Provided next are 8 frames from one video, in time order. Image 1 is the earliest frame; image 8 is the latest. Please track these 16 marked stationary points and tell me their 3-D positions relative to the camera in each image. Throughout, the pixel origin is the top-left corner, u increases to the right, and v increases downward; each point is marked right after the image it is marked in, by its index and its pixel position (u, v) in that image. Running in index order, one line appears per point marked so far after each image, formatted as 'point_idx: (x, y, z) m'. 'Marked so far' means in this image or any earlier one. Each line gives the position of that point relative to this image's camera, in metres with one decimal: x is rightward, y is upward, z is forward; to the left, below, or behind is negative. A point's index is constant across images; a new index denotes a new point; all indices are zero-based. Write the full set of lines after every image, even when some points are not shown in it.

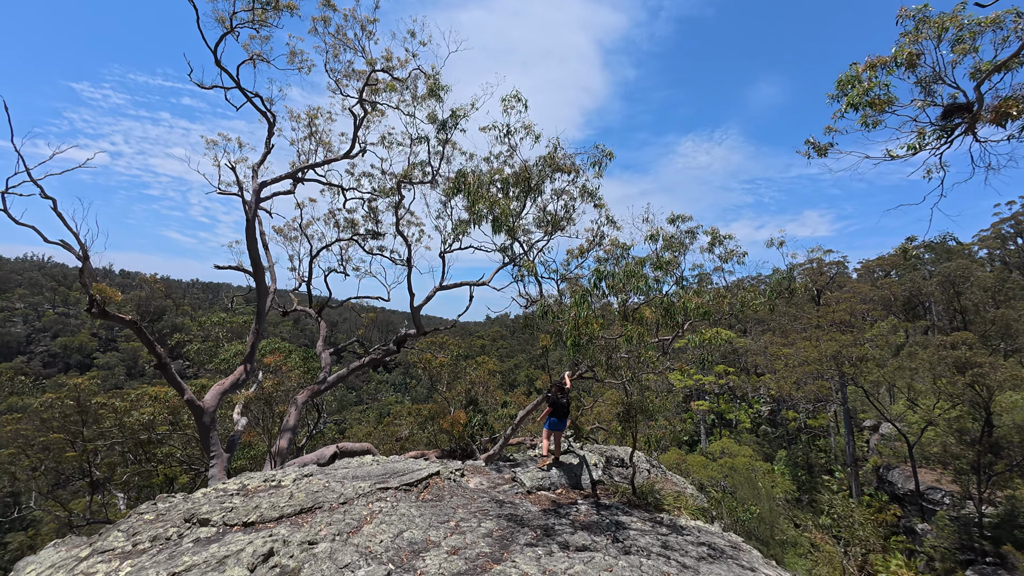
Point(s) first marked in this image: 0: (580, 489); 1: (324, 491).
0: (+1.0, -3.1, +6.5) m
1: (-2.0, -2.2, +4.5) m
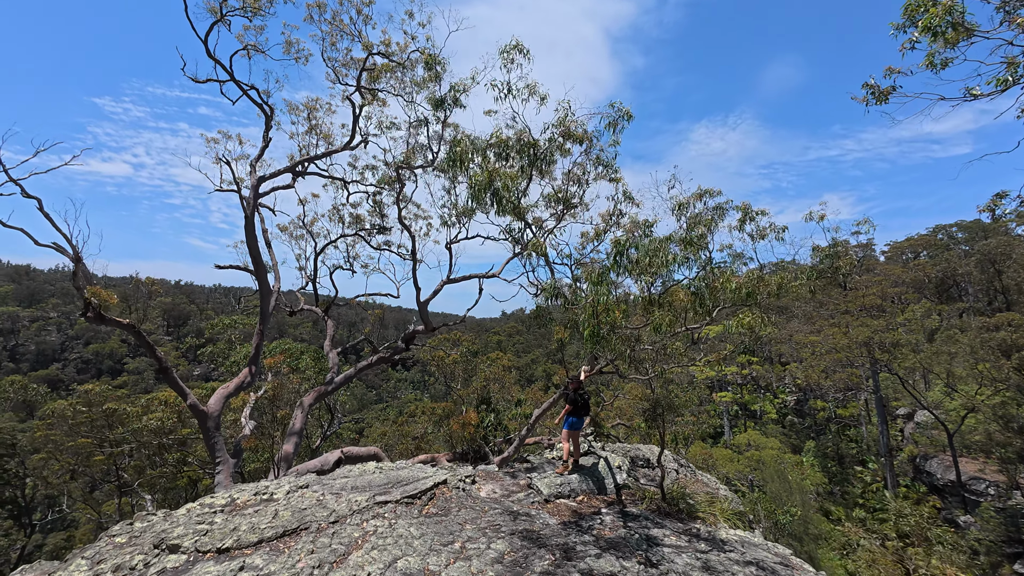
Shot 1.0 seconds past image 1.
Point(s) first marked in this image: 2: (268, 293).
0: (+1.3, -2.9, +5.9) m
1: (-1.9, -2.1, +4.0) m
2: (-5.9, -0.1, +10.2) m
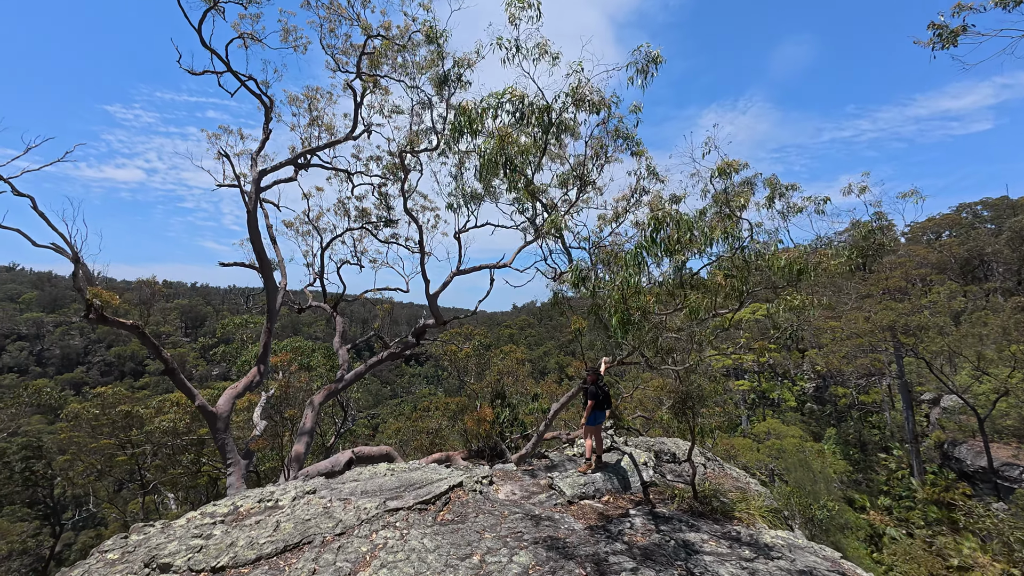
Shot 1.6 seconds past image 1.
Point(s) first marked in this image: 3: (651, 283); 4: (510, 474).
0: (+1.5, -2.7, +5.5) m
1: (-1.7, -2.0, +3.7) m
2: (-5.6, -0.1, +10.0) m
3: (+1.8, +0.1, +5.4) m
4: (0.0, -2.6, +5.8) m
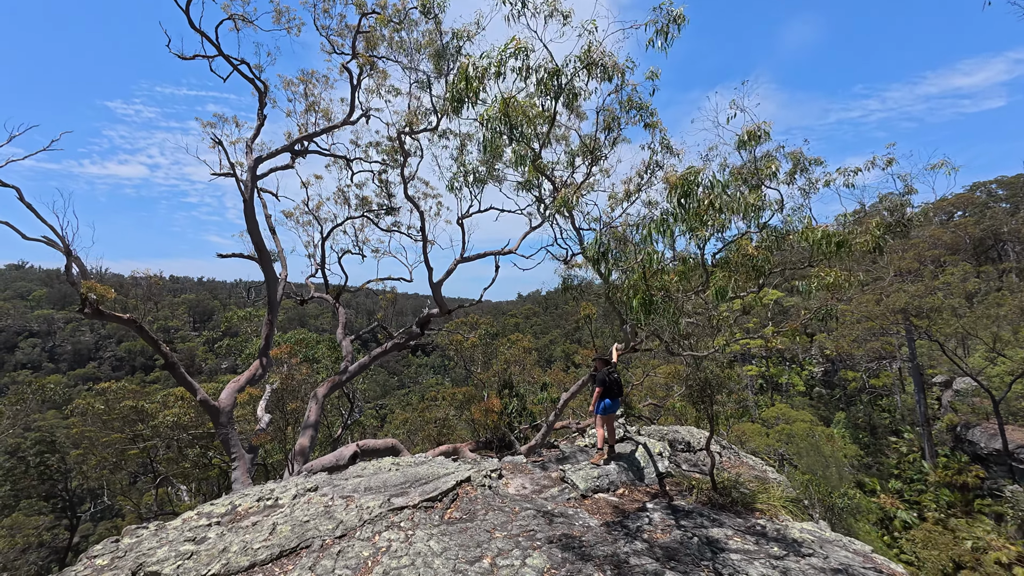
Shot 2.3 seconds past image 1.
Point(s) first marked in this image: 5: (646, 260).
0: (+1.7, -2.5, +5.2) m
1: (-1.6, -1.9, +3.5) m
2: (-5.5, +0.1, +9.7) m
3: (+1.9, +0.3, +5.1) m
4: (+0.1, -2.4, +5.6) m
5: (+1.5, +0.3, +4.8) m
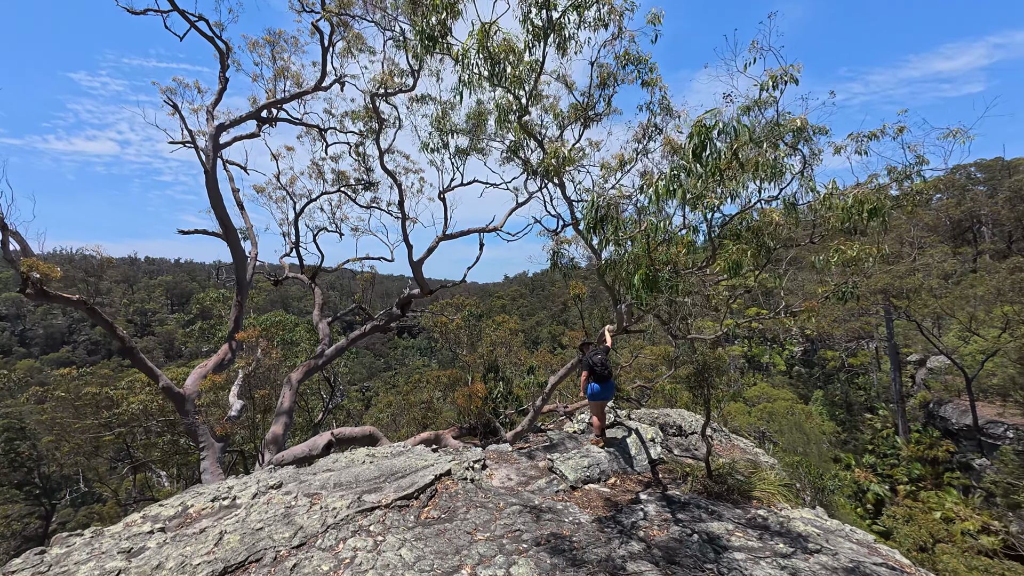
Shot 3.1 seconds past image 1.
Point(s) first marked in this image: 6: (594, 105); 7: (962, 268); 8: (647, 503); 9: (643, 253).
0: (+1.5, -2.2, +5.0) m
1: (-1.7, -1.7, +3.1) m
2: (-5.8, +0.6, +9.1) m
3: (+1.7, +0.5, +4.7) m
4: (-0.1, -2.1, +5.2) m
5: (+1.4, +0.6, +4.4) m
6: (+0.9, +2.0, +4.7) m
7: (+20.4, +0.9, +19.0) m
8: (+1.3, -2.1, +4.2) m
9: (+1.3, +0.3, +4.5) m
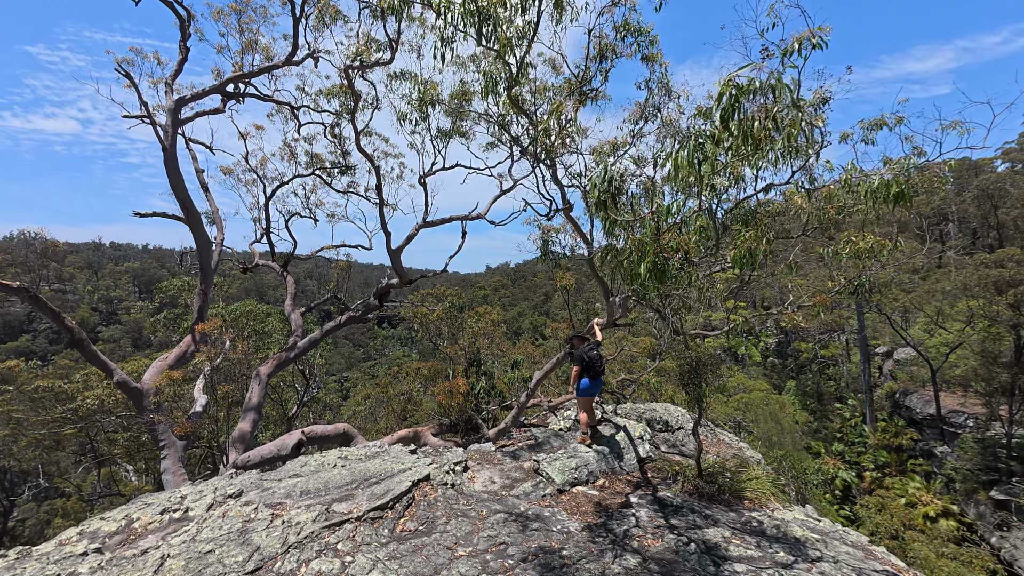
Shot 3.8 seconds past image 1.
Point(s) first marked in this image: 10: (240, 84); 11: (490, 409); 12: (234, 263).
0: (+1.3, -2.1, +4.7) m
1: (-1.8, -1.6, +2.7) m
2: (-6.1, +0.8, +8.5) m
3: (+1.6, +0.6, +4.4) m
4: (-0.3, -2.0, +5.0) m
5: (+1.2, +0.6, +4.1) m
6: (+0.8, +2.1, +4.3) m
7: (+19.6, +1.1, +19.6) m
8: (+1.2, -2.0, +4.0) m
9: (+1.1, +0.4, +4.3) m
10: (-5.7, +4.3, +8.9) m
11: (-0.4, -2.3, +8.0) m
12: (-7.3, +0.6, +11.0) m
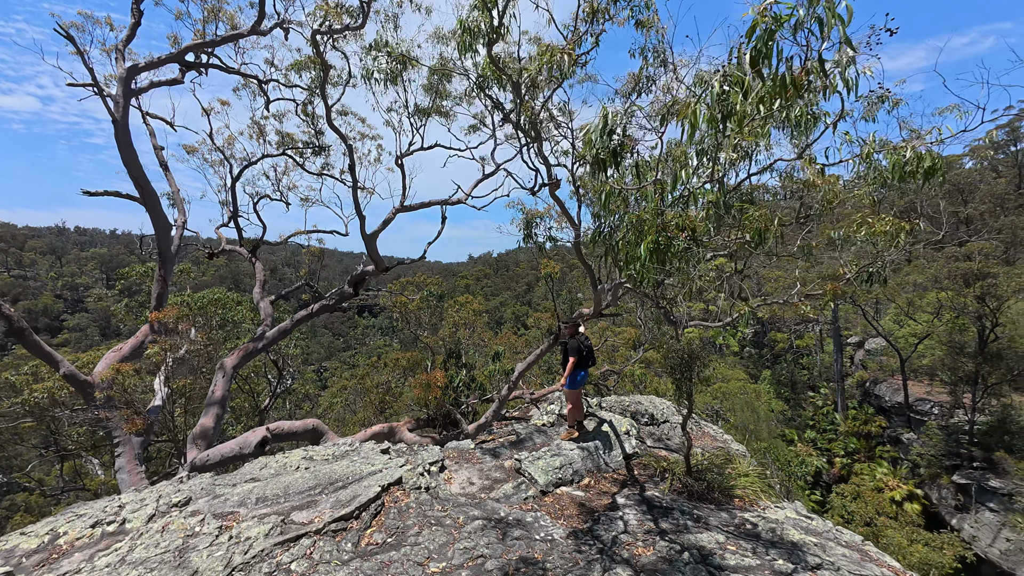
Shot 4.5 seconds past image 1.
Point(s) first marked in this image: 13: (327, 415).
0: (+1.1, -2.0, +4.5) m
1: (-1.9, -1.5, +2.4) m
2: (-6.4, +1.1, +7.9) m
3: (+1.4, +0.7, +4.1) m
4: (-0.5, -1.8, +4.7) m
5: (+1.1, +0.7, +3.8) m
6: (+0.6, +2.2, +4.0) m
7: (+18.8, +1.5, +20.0) m
8: (+1.0, -1.9, +3.7) m
9: (+1.0, +0.5, +4.0) m
10: (-6.0, +4.5, +8.2) m
11: (-0.8, -2.0, +7.7) m
12: (-7.7, +1.0, +10.4) m
13: (-6.4, -4.4, +14.6) m
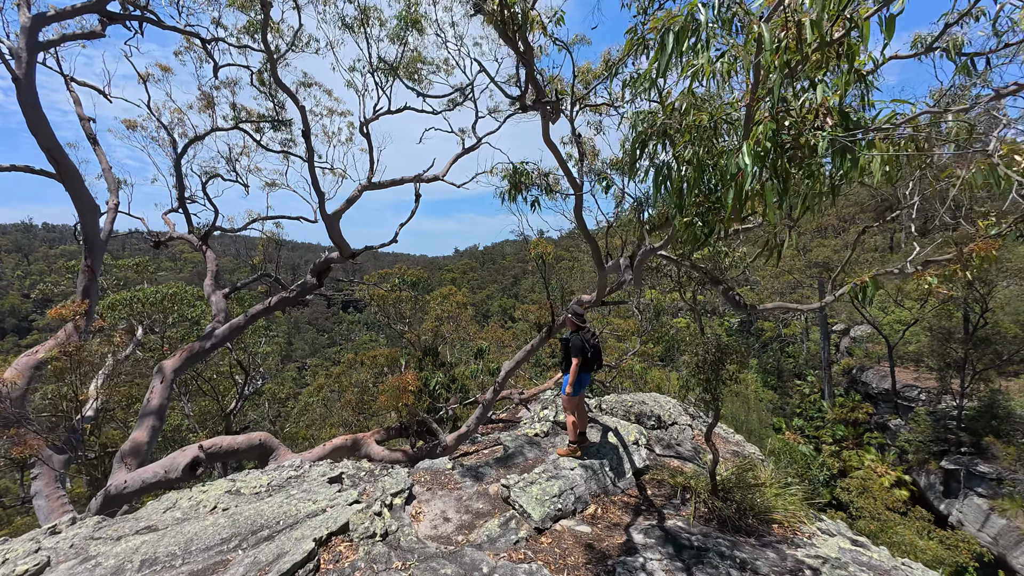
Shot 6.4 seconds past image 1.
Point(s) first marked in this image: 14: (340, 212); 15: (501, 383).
0: (+1.0, -1.8, +3.7) m
1: (-2.0, -1.4, +1.4) m
2: (-6.7, +1.2, +6.8) m
3: (+1.2, +0.9, +3.2) m
4: (-0.6, -1.7, +3.8) m
5: (+0.9, +0.9, +2.9) m
6: (+0.4, +2.4, +3.0) m
7: (+18.2, +2.2, +19.6) m
8: (+0.9, -1.8, +2.9) m
9: (+0.8, +0.7, +3.1) m
10: (-6.3, +4.7, +7.0) m
11: (-1.0, -1.8, +6.8) m
12: (-8.0, +1.1, +9.2) m
13: (-6.8, -4.1, +13.5) m
14: (-2.7, +1.2, +6.7) m
15: (-0.1, -1.3, +6.0) m
